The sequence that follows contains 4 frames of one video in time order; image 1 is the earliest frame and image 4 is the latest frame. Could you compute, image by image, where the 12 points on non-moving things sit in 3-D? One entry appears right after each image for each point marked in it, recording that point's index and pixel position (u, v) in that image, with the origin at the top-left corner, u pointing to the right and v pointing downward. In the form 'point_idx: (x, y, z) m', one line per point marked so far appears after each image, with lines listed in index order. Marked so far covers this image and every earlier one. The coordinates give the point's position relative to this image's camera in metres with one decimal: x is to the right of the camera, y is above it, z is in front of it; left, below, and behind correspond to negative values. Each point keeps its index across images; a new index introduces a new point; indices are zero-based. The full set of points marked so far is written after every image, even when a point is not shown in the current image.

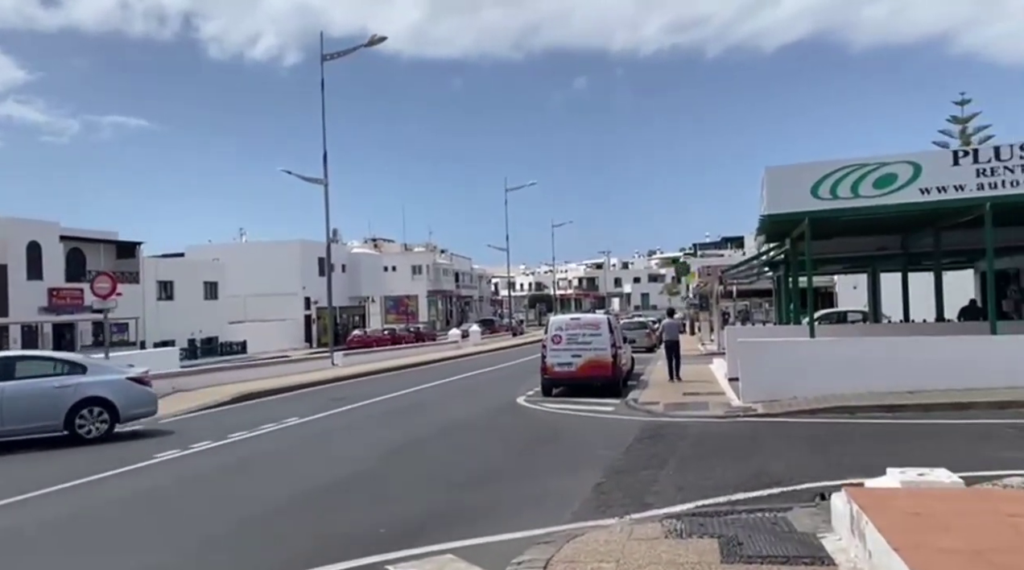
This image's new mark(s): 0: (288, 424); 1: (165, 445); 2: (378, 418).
0: (-4.7, -2.9, +16.0) m
1: (-6.5, -3.0, +14.4) m
2: (-2.8, -2.8, +16.5) m
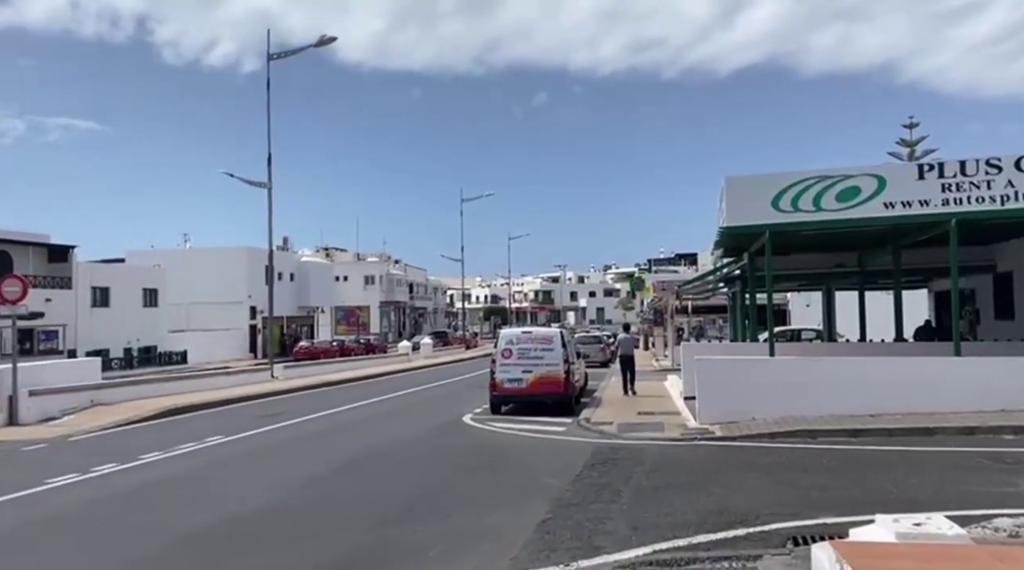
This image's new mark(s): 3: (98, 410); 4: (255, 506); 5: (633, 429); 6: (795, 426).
0: (-5.8, -3.0, +14.7) m
1: (-7.5, -3.0, +13.0) m
2: (-3.9, -3.0, +15.2) m
3: (-10.3, -3.1, +19.3) m
4: (-3.1, -2.7, +9.6) m
5: (+2.4, -2.8, +15.3) m
6: (+5.1, -2.5, +13.9) m
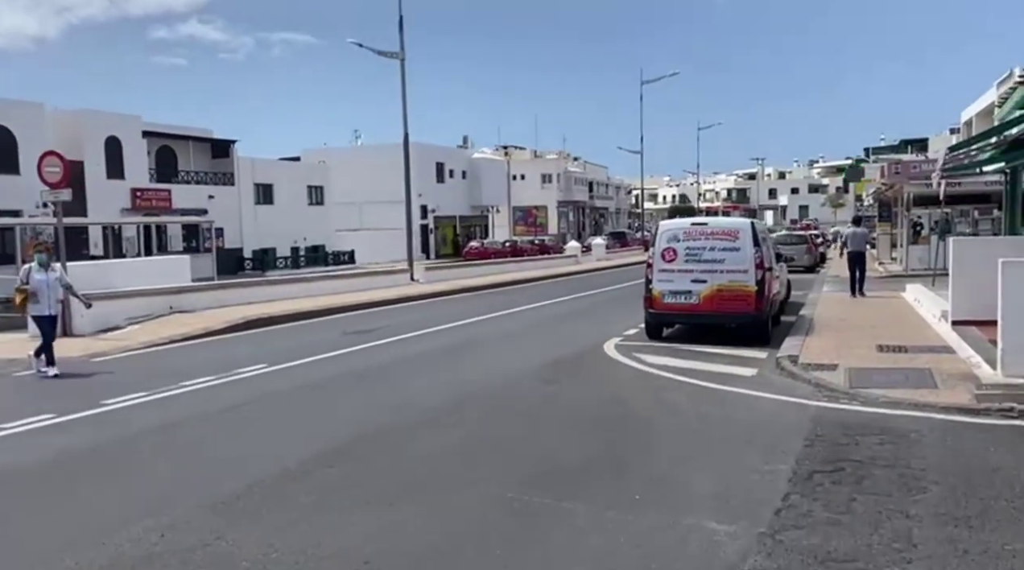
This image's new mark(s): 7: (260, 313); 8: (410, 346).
0: (-3.8, -1.2, +10.5) m
1: (-5.8, -1.5, +9.3) m
2: (-1.9, -1.2, +10.6) m
3: (-7.0, -0.7, +16.1) m
4: (-2.5, -1.6, +4.9) m
5: (+4.3, -1.1, +9.2) m
6: (+6.5, -1.0, +7.1) m
7: (-5.5, -0.6, +16.8) m
8: (-1.7, -1.0, +13.0) m
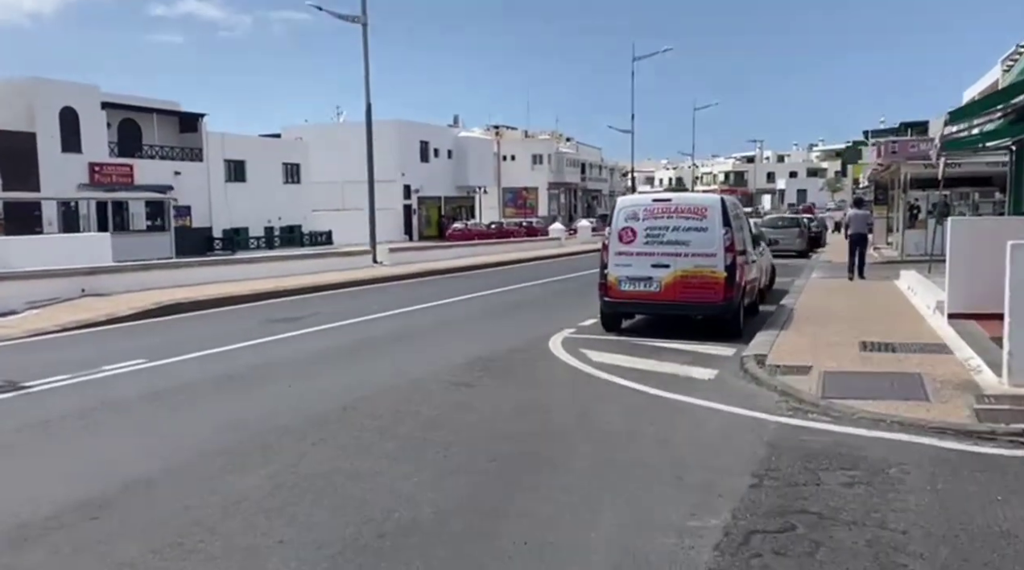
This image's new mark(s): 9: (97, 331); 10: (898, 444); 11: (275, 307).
0: (-4.7, -1.0, +8.9) m
1: (-6.8, -1.2, +7.7) m
2: (-2.8, -1.0, +9.0) m
3: (-8.0, -0.3, +14.4) m
4: (-3.4, -1.5, +3.3) m
5: (+3.4, -1.0, +7.6) m
6: (+5.6, -1.0, +5.5) m
7: (-6.5, -0.2, +15.1) m
8: (-2.7, -0.8, +11.3) m
9: (-6.5, -0.7, +12.2) m
10: (+2.9, -1.2, +5.8) m
11: (-4.5, -0.4, +14.8) m
